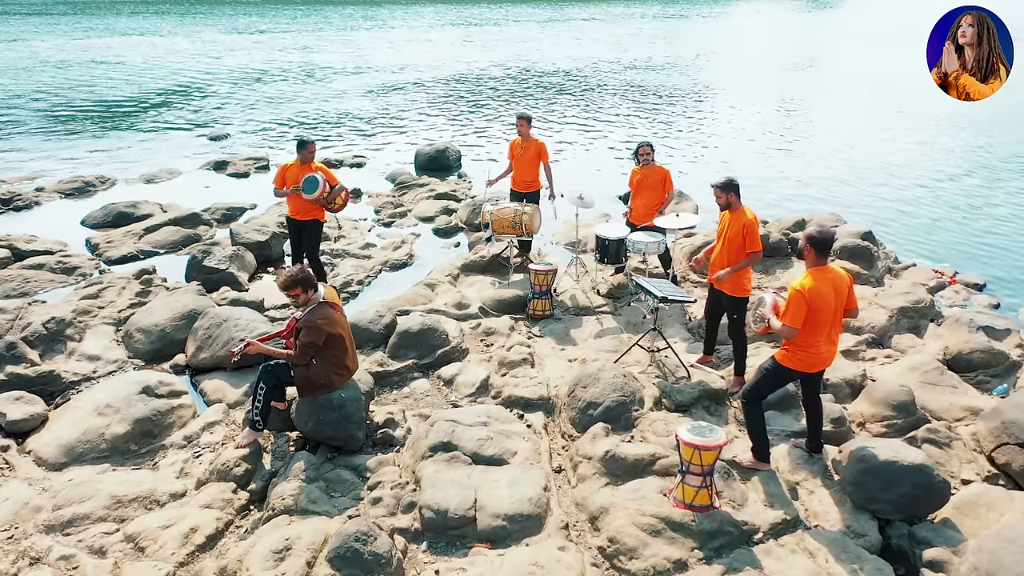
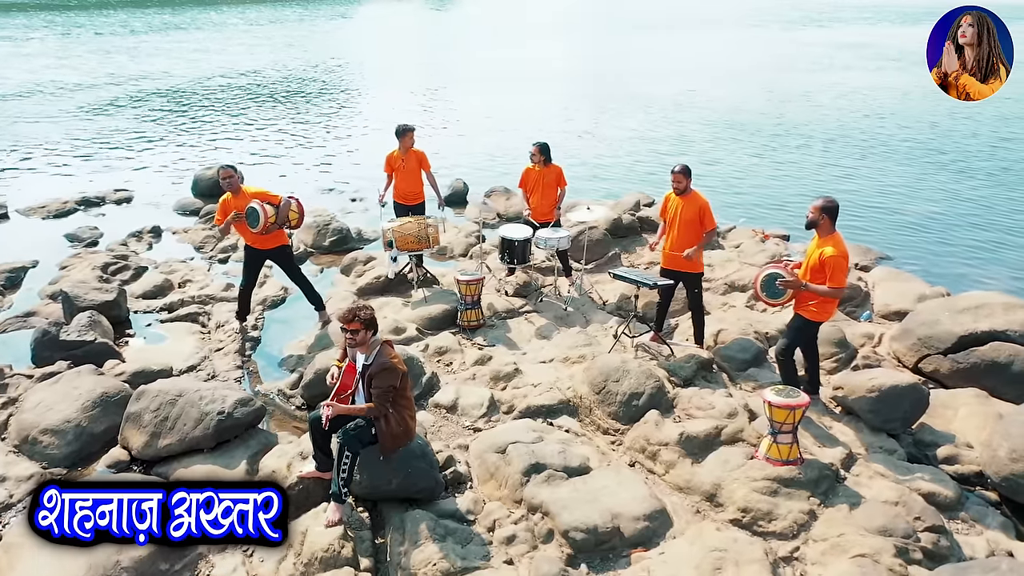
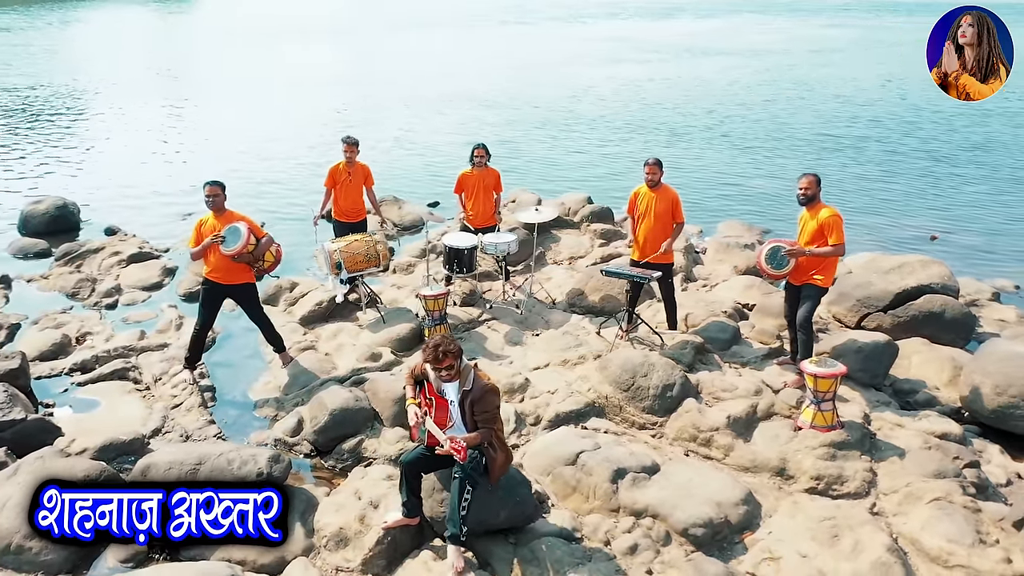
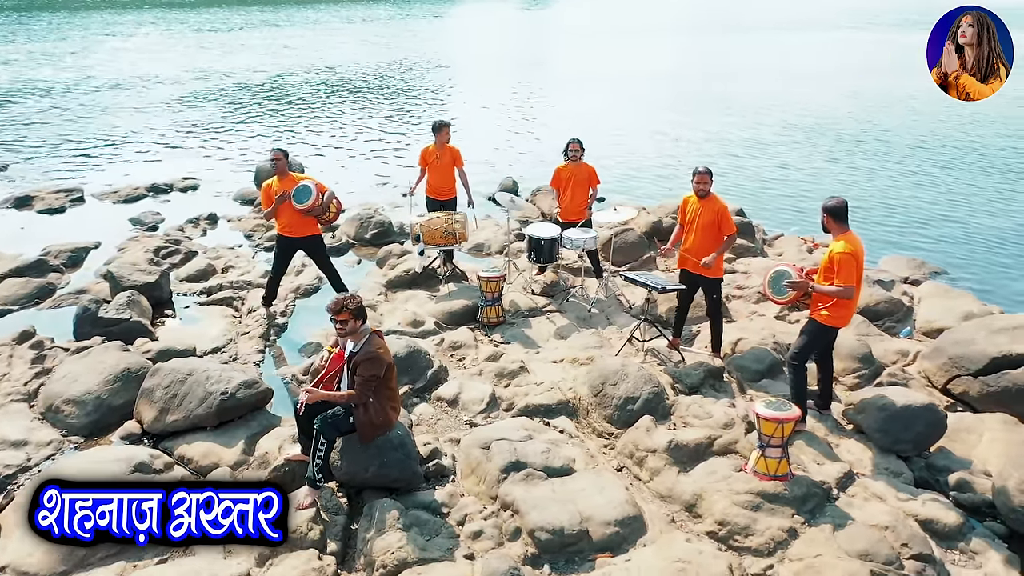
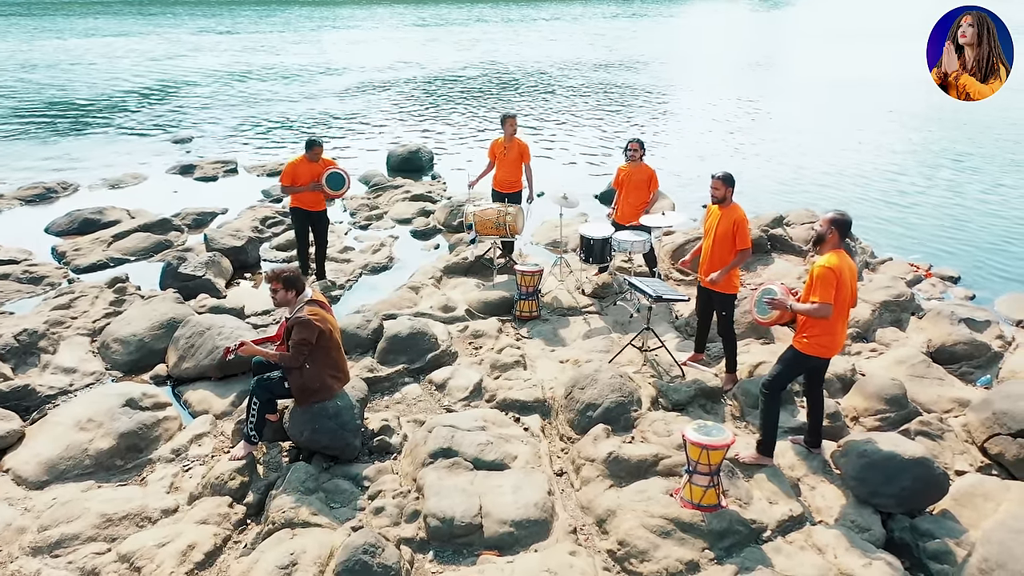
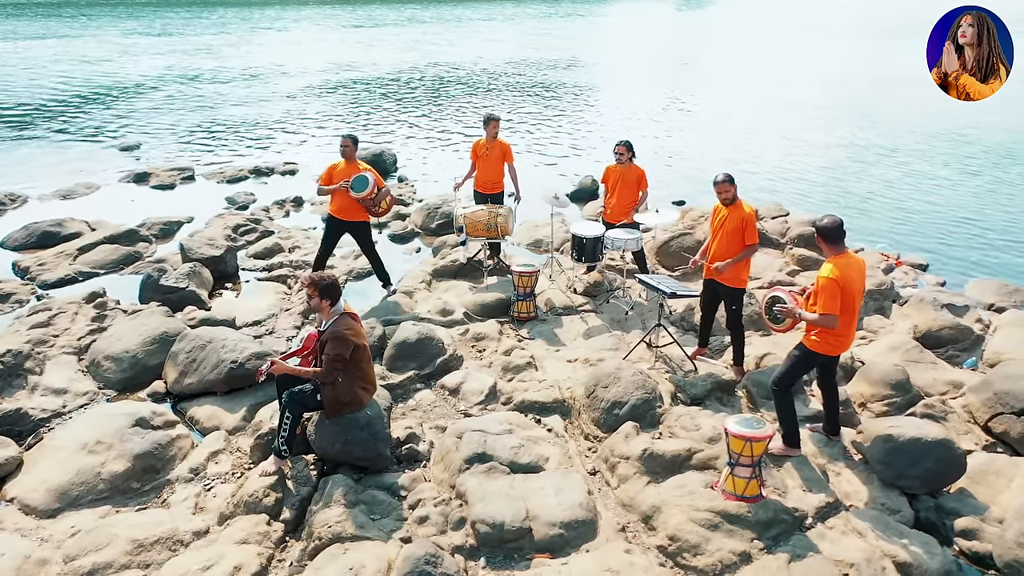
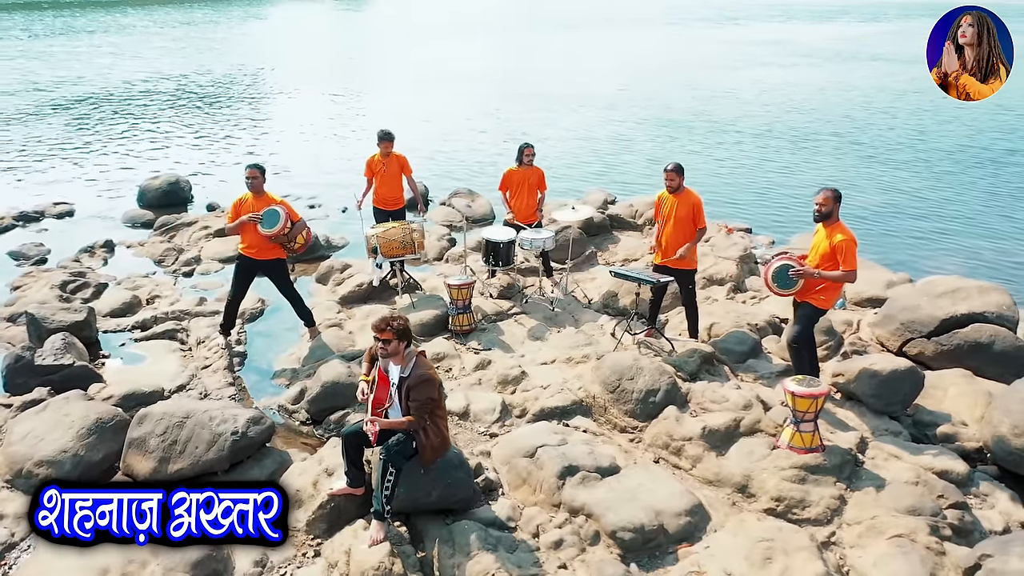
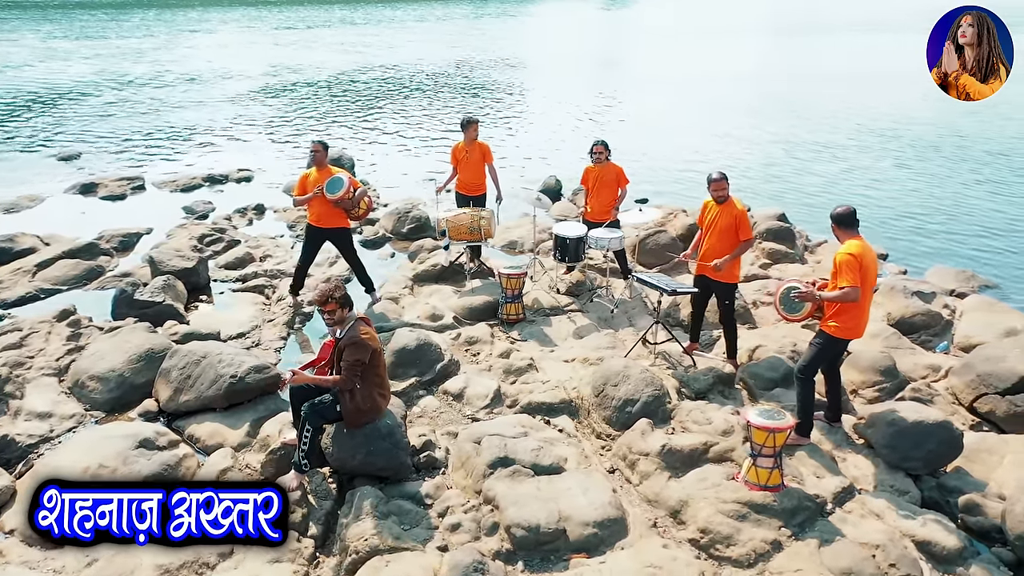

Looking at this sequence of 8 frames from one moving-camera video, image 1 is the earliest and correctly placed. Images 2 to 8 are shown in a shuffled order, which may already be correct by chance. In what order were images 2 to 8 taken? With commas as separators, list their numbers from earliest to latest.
5, 6, 8, 4, 2, 7, 3
